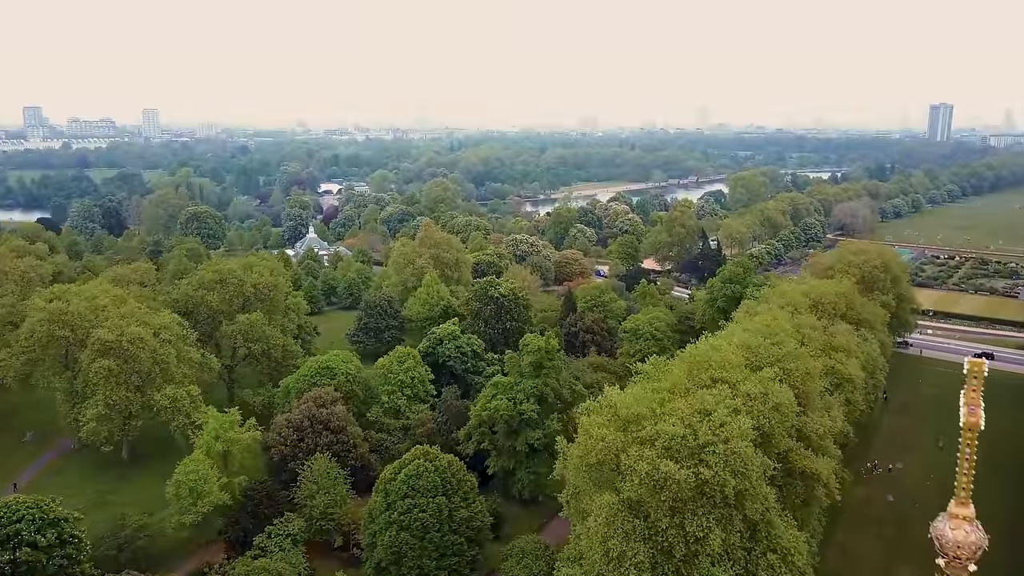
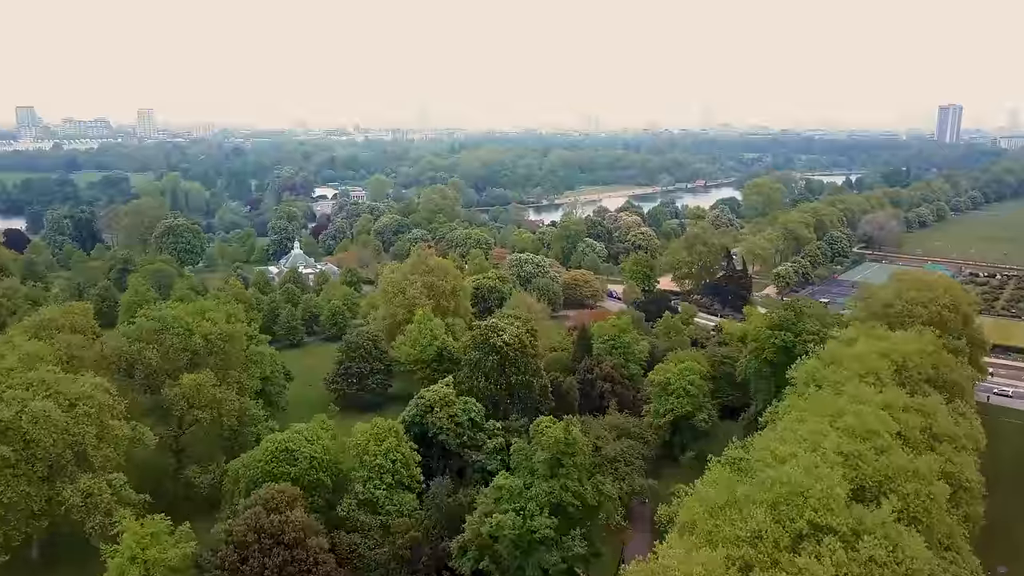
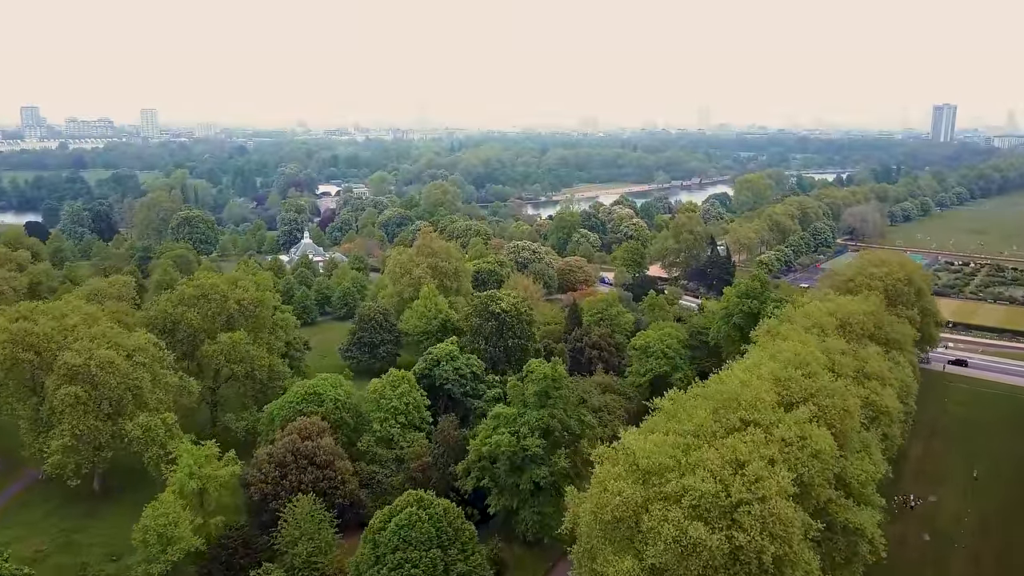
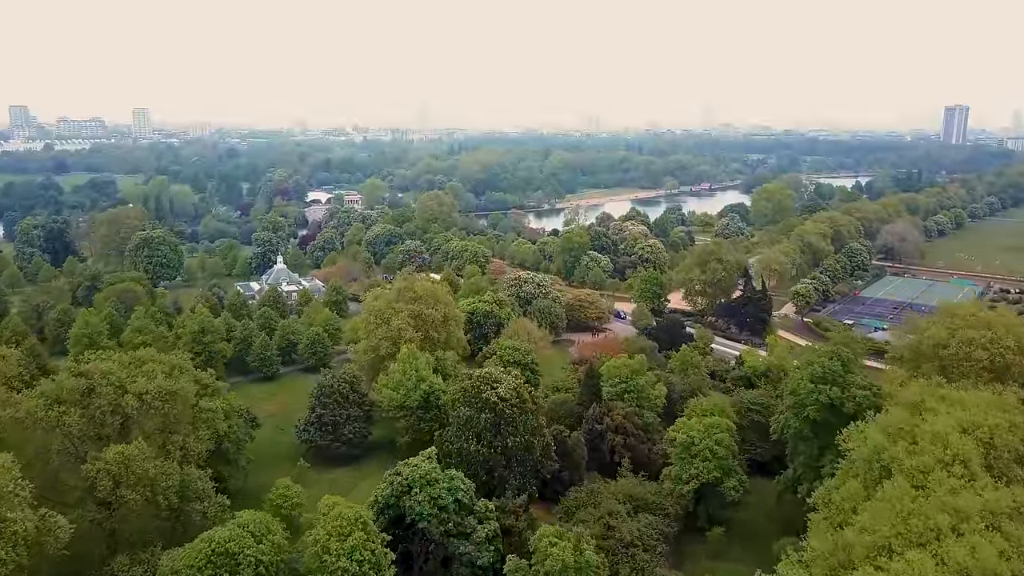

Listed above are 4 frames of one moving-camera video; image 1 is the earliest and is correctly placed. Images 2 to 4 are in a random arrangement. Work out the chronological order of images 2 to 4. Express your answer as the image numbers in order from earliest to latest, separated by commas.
3, 2, 4
